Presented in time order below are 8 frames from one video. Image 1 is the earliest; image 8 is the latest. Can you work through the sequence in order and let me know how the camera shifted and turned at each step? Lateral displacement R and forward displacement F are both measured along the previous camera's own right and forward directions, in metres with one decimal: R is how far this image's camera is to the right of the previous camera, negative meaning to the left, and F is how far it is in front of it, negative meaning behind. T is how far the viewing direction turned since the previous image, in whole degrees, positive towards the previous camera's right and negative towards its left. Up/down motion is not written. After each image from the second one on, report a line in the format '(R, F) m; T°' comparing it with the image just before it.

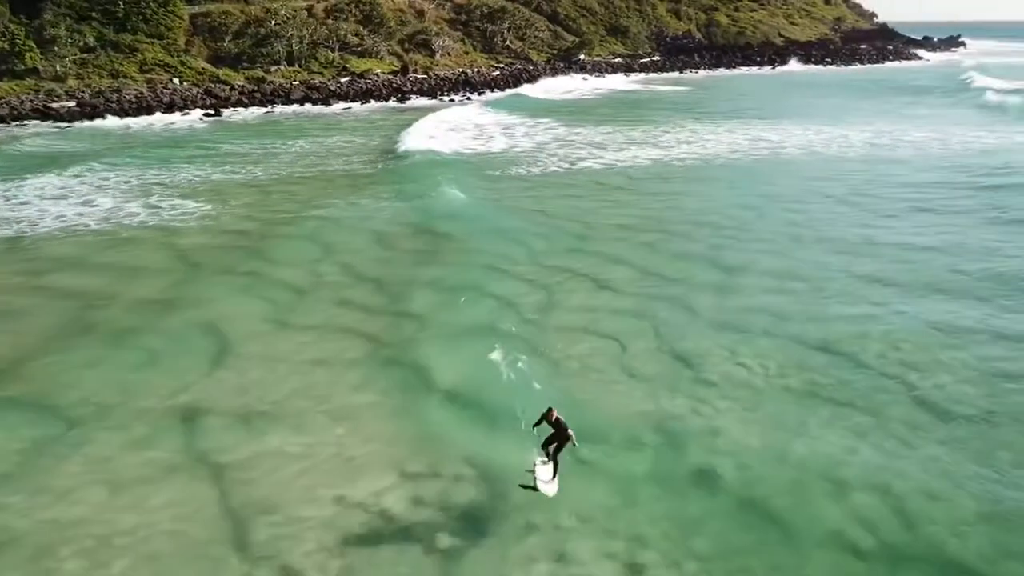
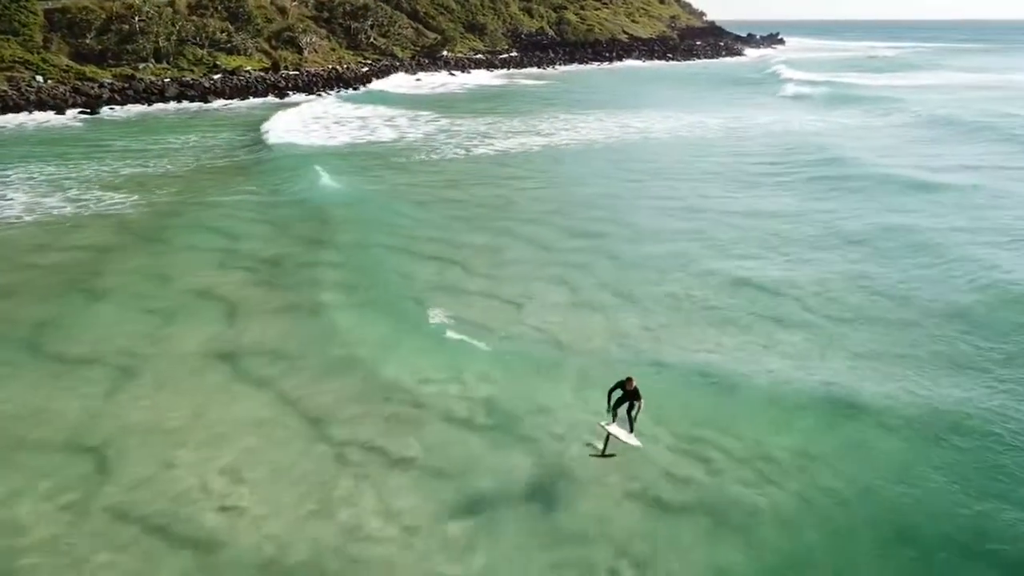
(-2.6, -3.0) m; +10°
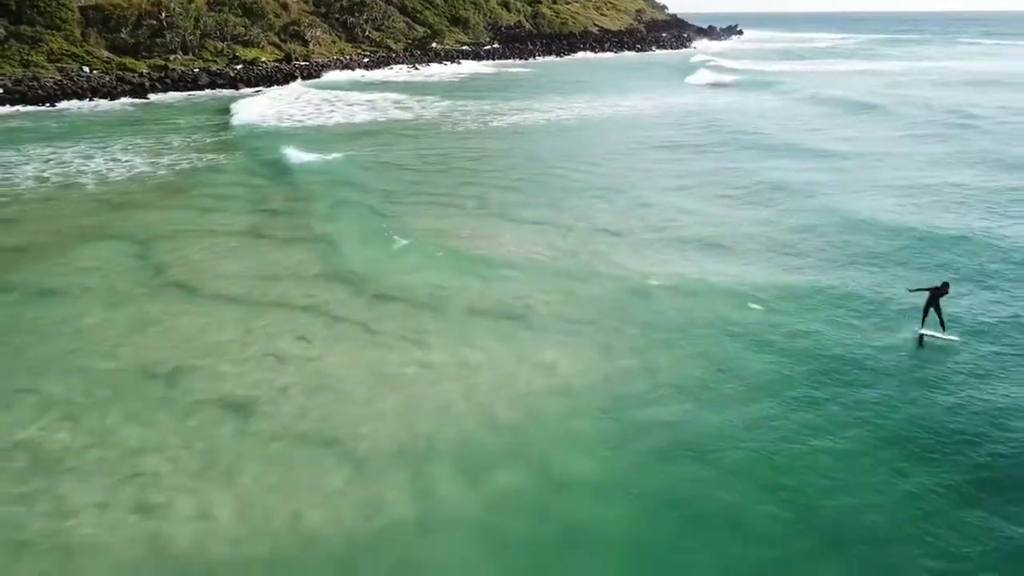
(-2.6, -8.5) m; +2°
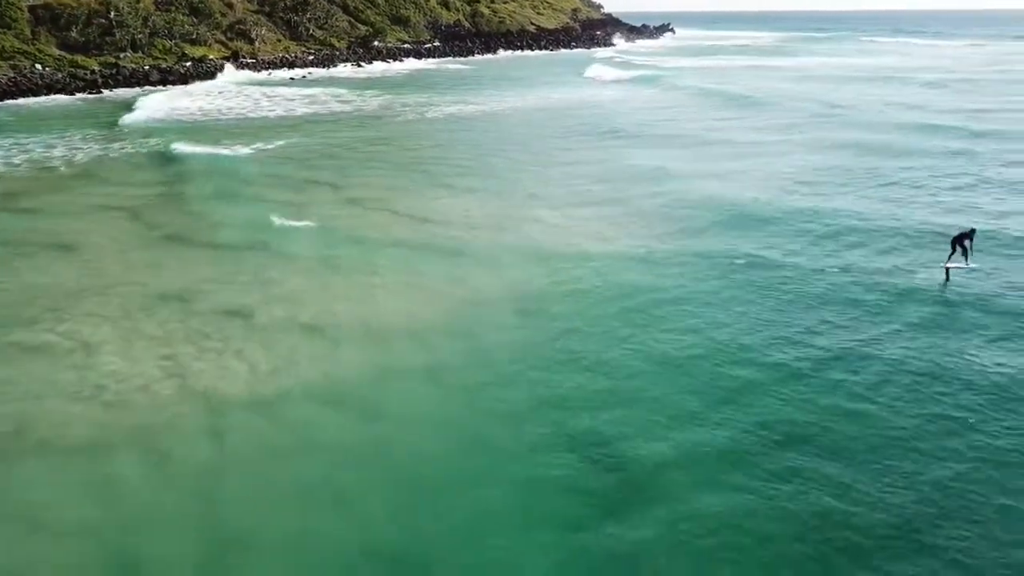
(+0.7, -4.8) m; +3°
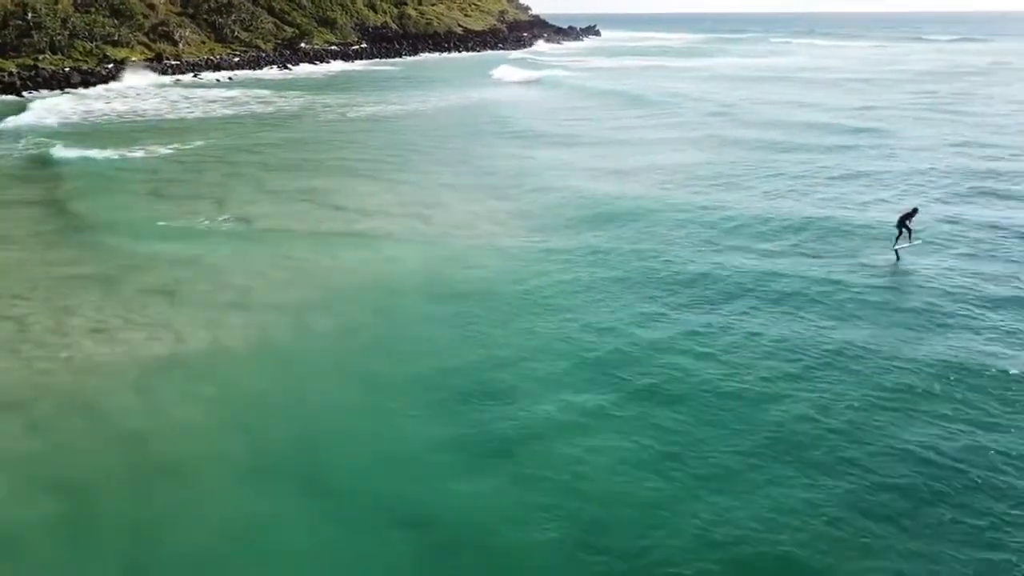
(+1.2, -2.0) m; +4°
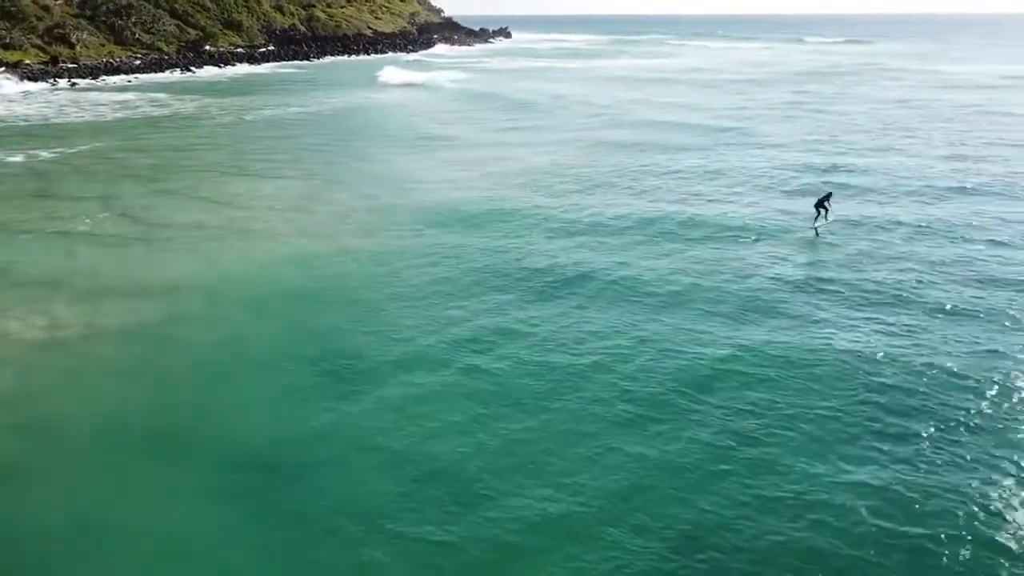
(+1.8, -1.8) m; +5°
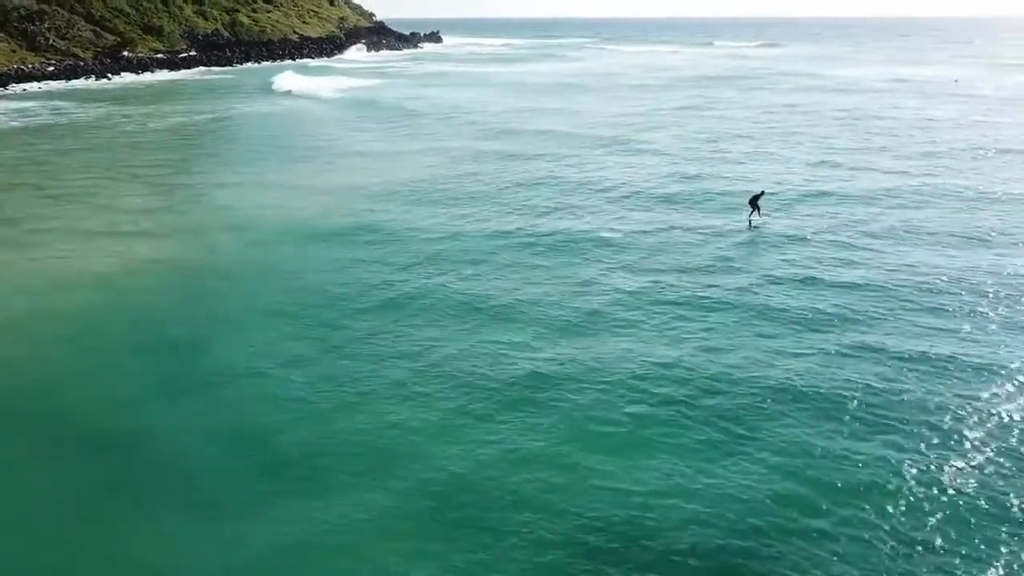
(+2.4, -1.1) m; +3°
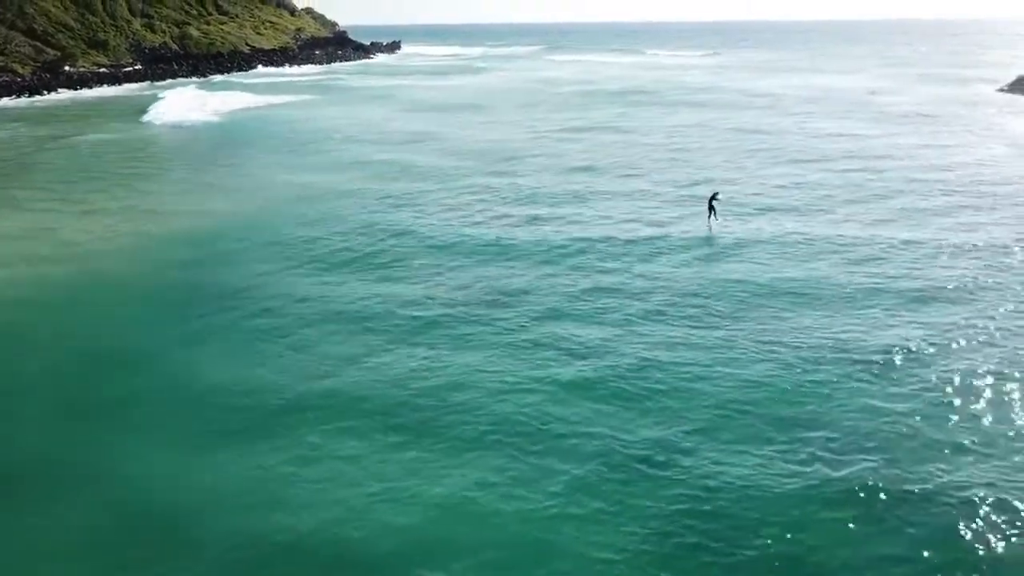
(+4.5, 0.0) m; +1°
